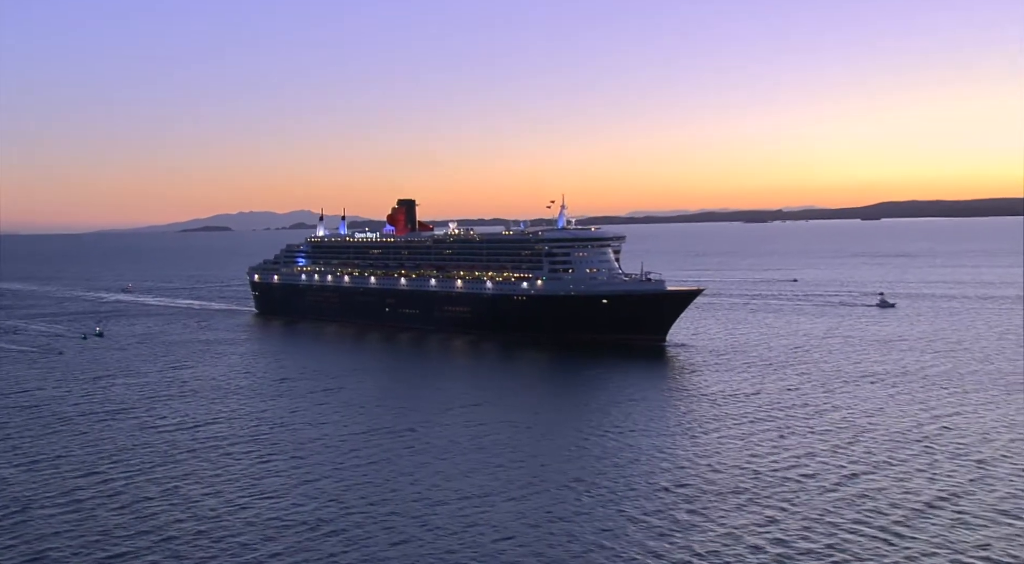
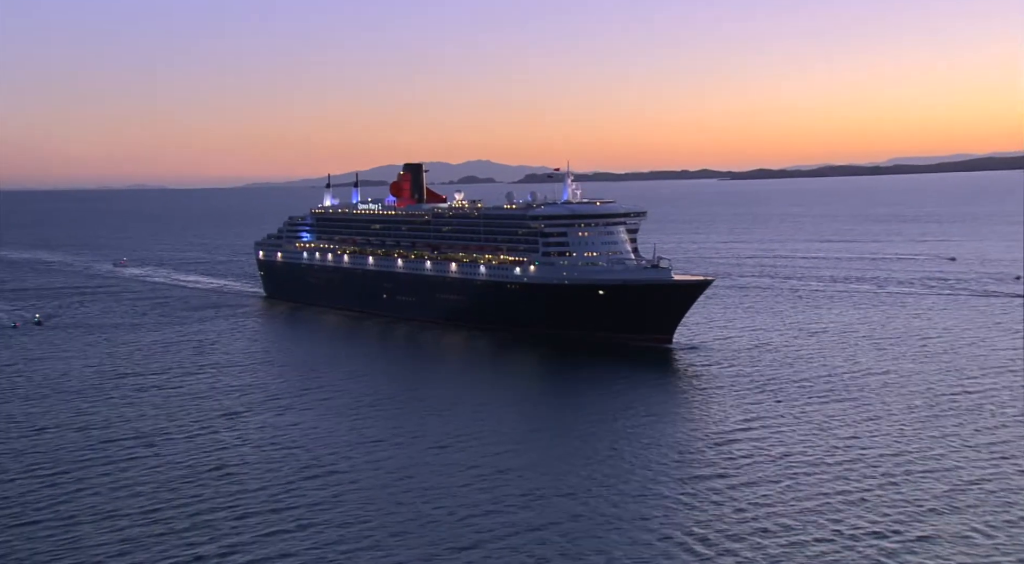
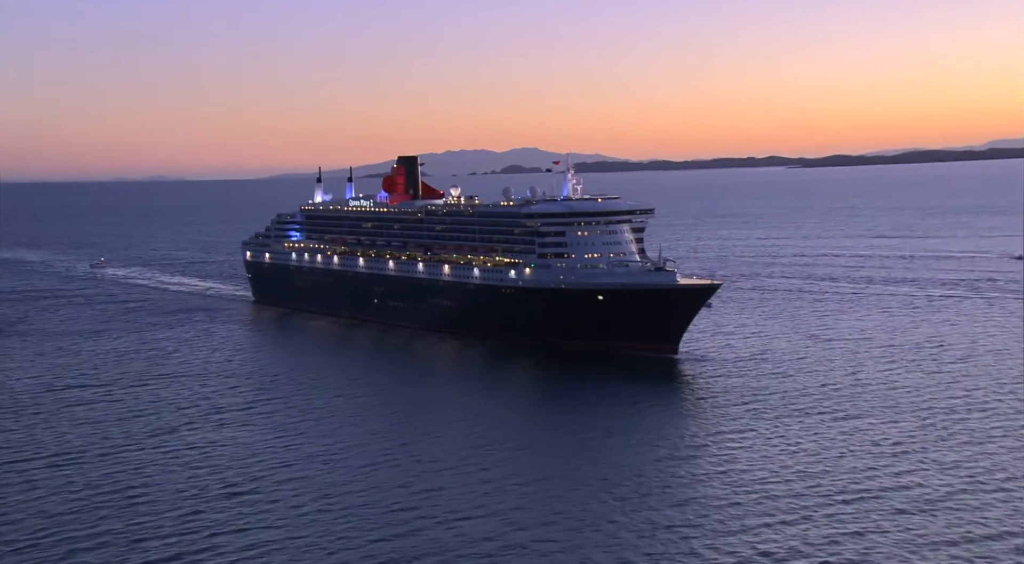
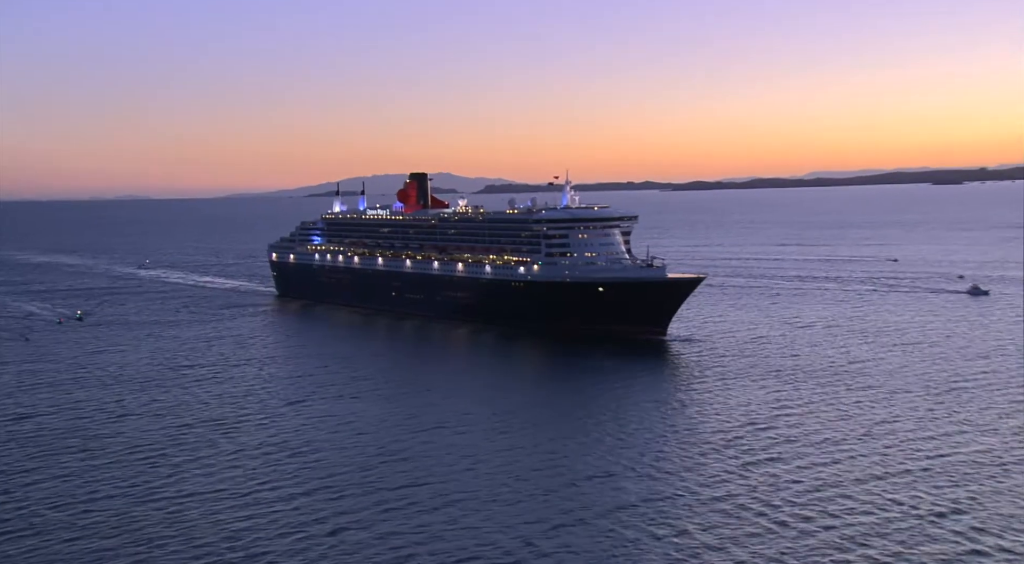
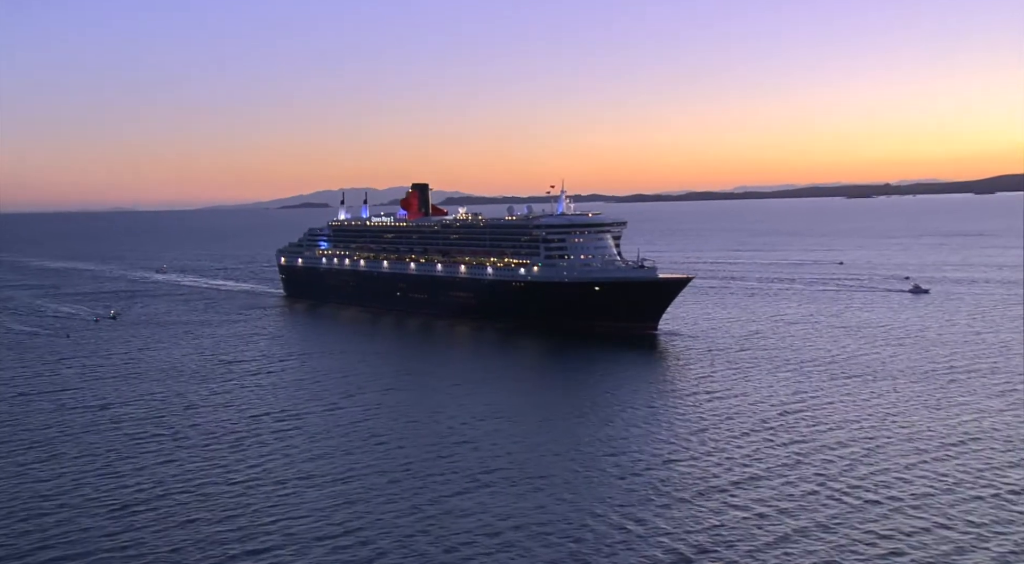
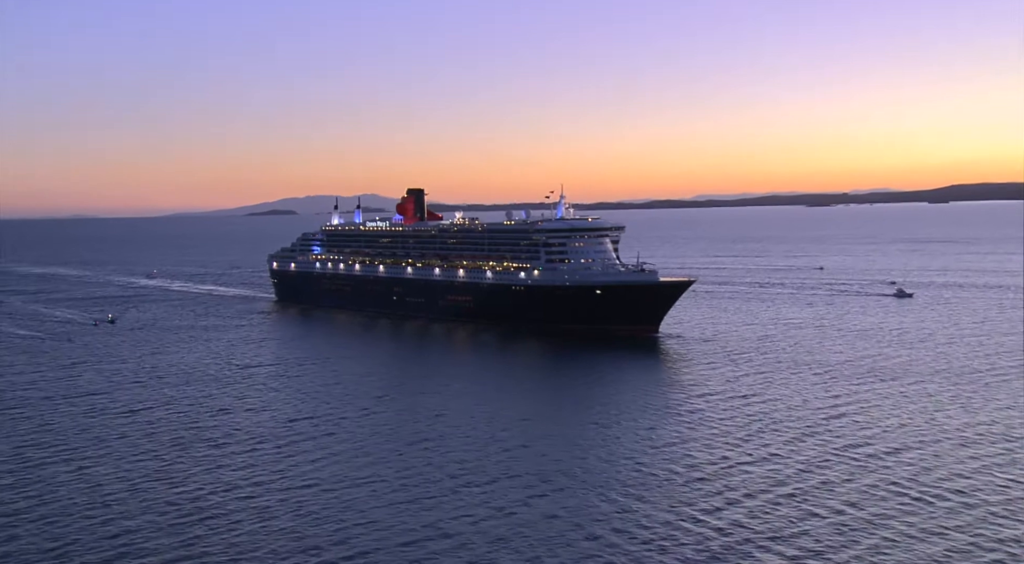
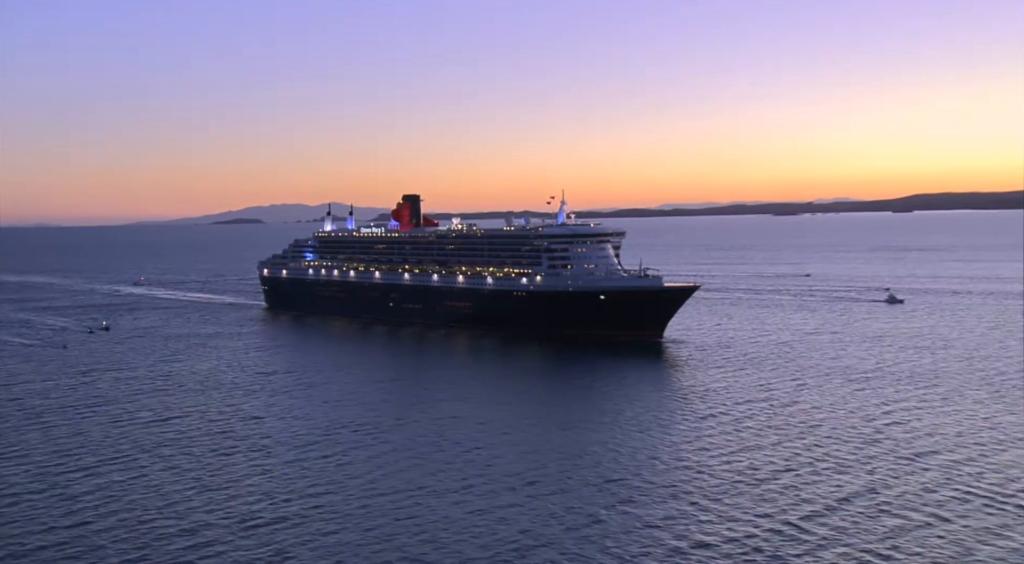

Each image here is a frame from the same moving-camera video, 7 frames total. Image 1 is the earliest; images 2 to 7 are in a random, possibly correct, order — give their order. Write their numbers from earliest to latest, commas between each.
7, 6, 5, 4, 2, 3
